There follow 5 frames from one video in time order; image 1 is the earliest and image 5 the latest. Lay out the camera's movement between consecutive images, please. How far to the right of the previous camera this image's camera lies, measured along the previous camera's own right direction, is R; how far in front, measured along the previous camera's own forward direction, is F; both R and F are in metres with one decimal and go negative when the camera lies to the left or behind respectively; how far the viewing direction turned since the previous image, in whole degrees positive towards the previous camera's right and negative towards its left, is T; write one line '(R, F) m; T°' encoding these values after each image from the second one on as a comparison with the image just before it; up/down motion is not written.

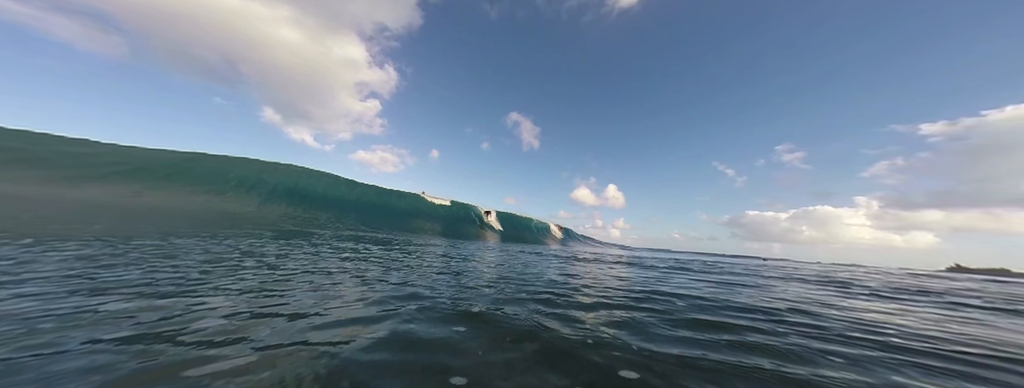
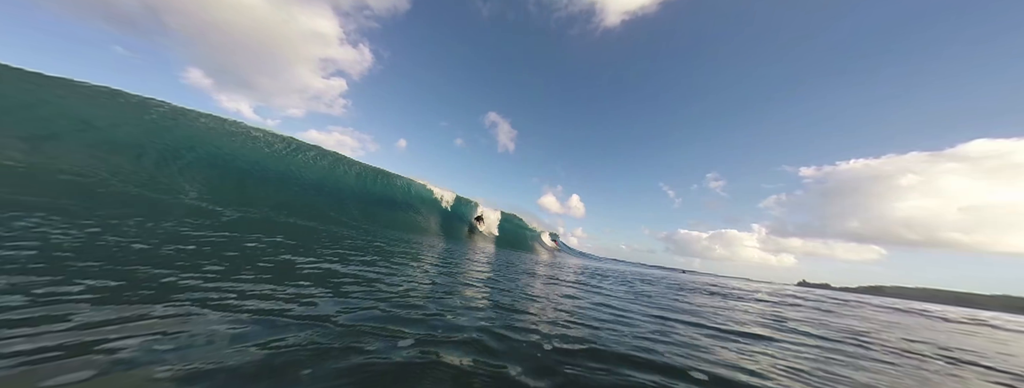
(-2.7, -2.2) m; +10°
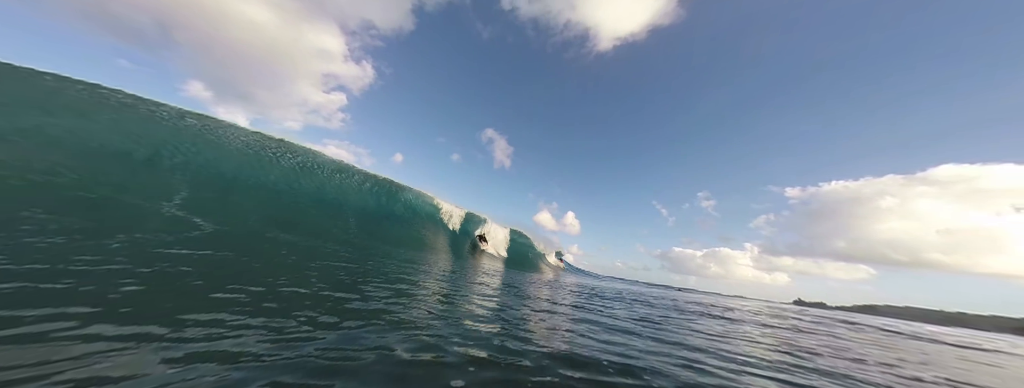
(-0.5, -0.1) m; +1°
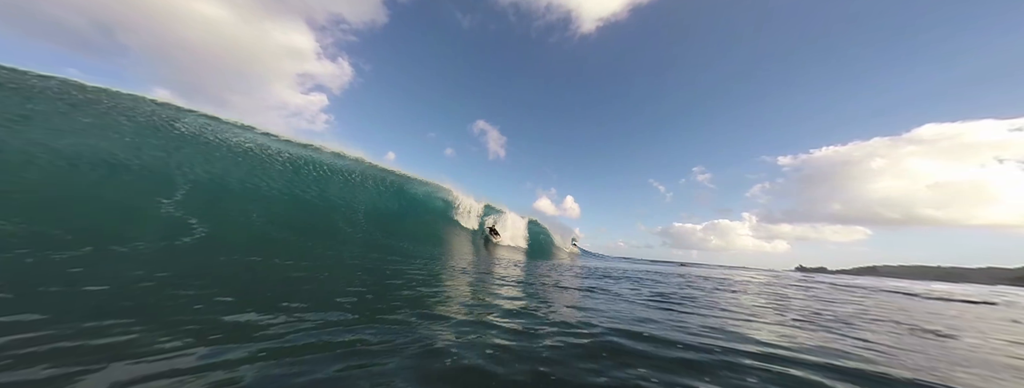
(-0.3, +0.6) m; +1°
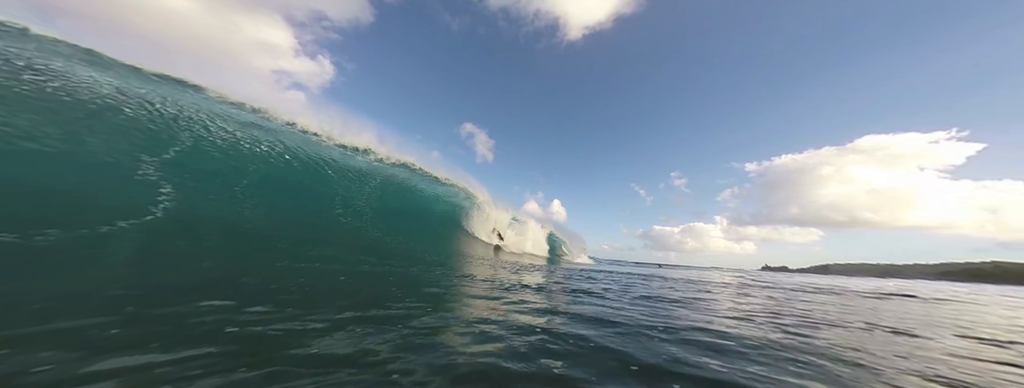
(-1.3, -0.6) m; +4°
